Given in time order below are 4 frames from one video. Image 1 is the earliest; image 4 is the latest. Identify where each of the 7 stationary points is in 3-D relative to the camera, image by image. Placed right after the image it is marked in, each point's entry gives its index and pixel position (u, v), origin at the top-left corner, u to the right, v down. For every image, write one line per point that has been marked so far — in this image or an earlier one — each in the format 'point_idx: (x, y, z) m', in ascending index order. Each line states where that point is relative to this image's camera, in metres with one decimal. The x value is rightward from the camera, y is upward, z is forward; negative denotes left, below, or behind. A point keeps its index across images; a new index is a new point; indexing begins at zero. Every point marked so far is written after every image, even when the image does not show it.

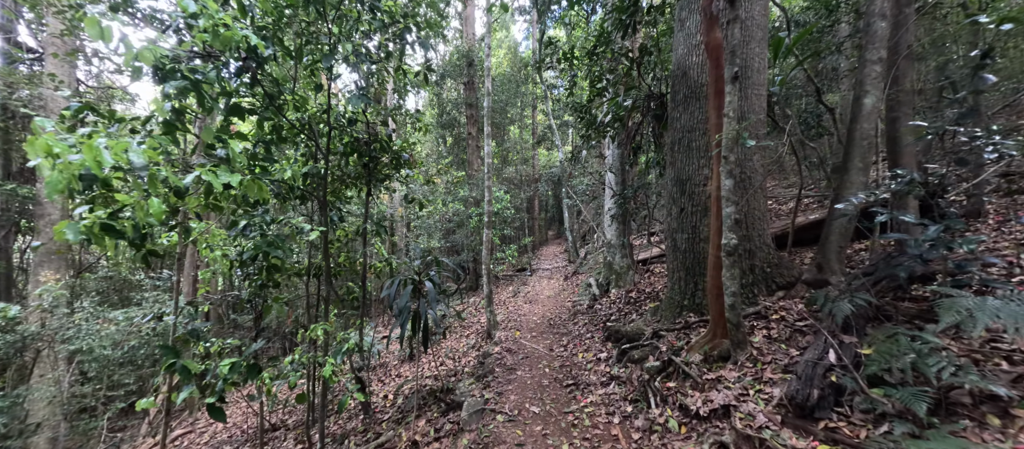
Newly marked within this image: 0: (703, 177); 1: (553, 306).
0: (+1.7, +0.4, +3.3) m
1: (+0.8, -1.5, +7.1) m
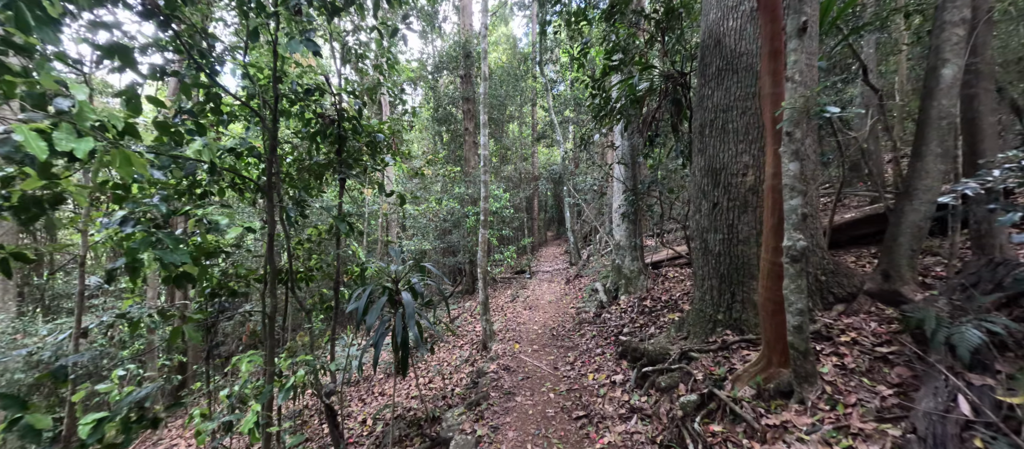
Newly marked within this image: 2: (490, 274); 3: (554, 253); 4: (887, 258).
0: (+1.7, +0.4, +2.8) m
1: (+0.7, -1.5, +6.5) m
2: (-0.6, -1.4, +10.6) m
3: (+1.7, -1.2, +15.5) m
4: (+2.7, -0.2, +2.7) m
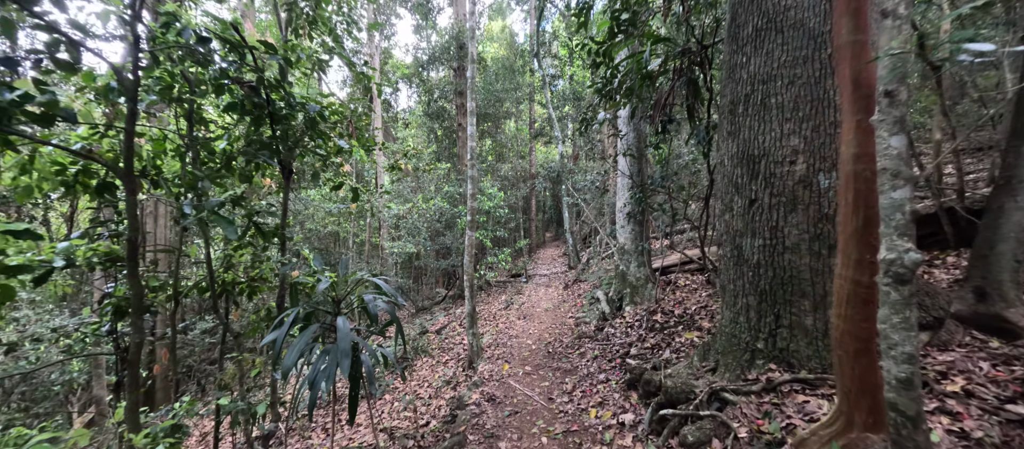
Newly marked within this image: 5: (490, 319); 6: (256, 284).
0: (+1.6, +0.4, +2.1) m
1: (+0.6, -1.5, +5.8) m
2: (-0.8, -1.4, +10.0) m
3: (+1.6, -1.2, +14.9) m
4: (+2.5, -0.3, +2.1) m
5: (-0.4, -1.7, +6.8) m
6: (-1.9, -0.4, +2.8) m
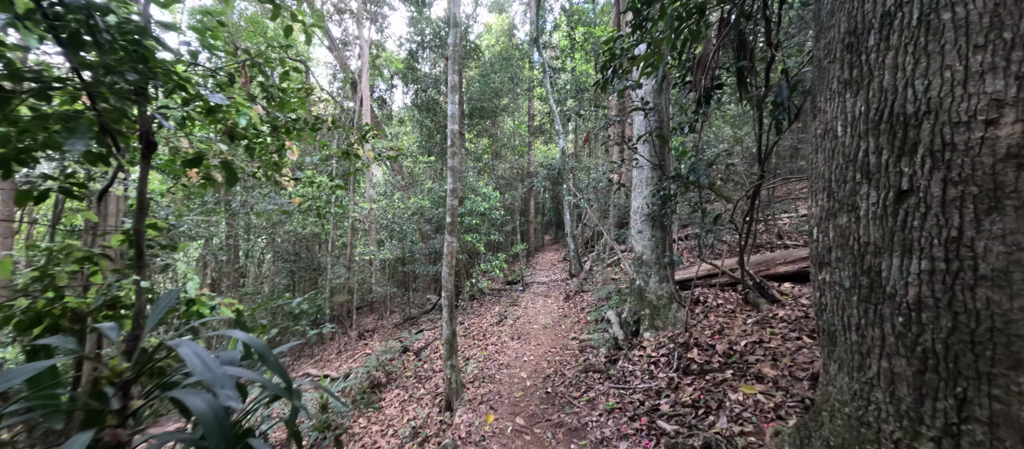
0: (+1.5, +0.4, +1.2) m
1: (+0.5, -1.6, +4.9) m
2: (-0.9, -1.5, +9.0) m
3: (+1.5, -1.3, +13.9) m
4: (+2.5, -0.3, +1.1) m
5: (-0.5, -1.8, +5.9) m
6: (-2.0, -0.4, +1.8) m
